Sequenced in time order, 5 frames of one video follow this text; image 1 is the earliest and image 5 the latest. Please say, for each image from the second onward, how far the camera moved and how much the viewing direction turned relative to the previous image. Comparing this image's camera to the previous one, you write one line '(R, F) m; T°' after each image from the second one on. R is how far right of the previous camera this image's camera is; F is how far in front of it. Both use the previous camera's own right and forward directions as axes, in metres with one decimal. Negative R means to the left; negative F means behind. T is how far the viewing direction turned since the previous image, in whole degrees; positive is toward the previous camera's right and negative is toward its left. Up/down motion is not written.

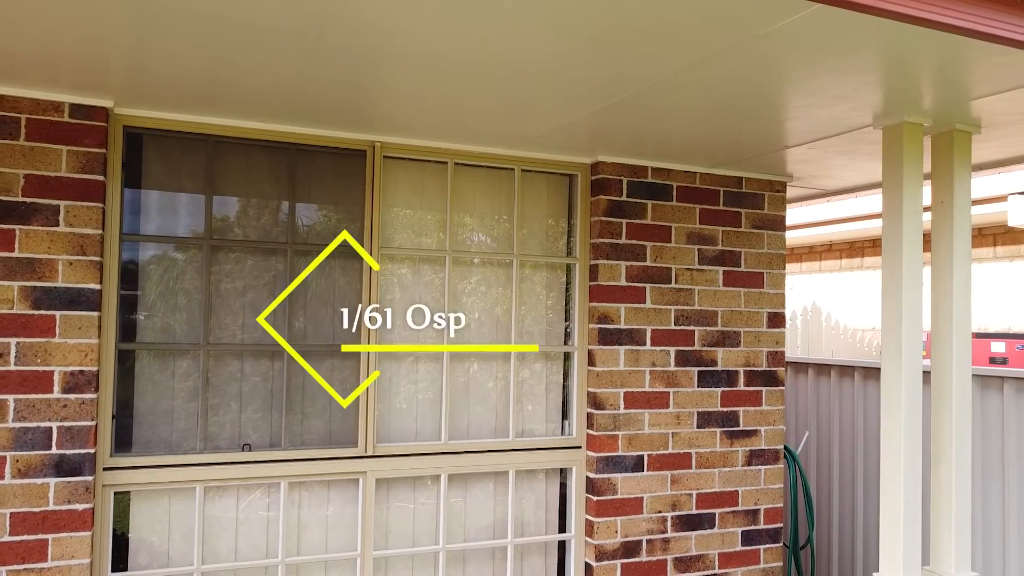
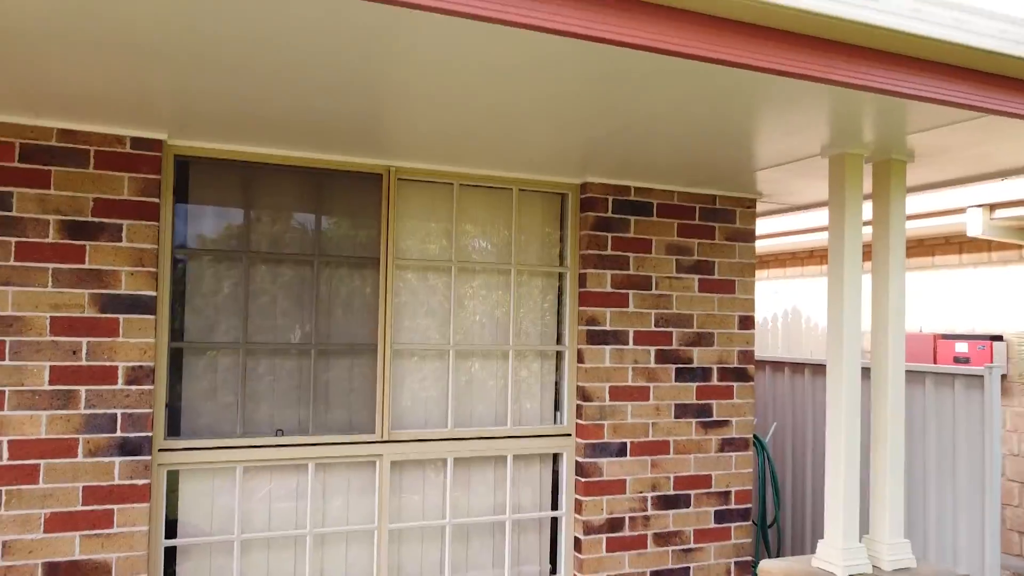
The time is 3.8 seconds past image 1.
(0.0, -0.4) m; 0°
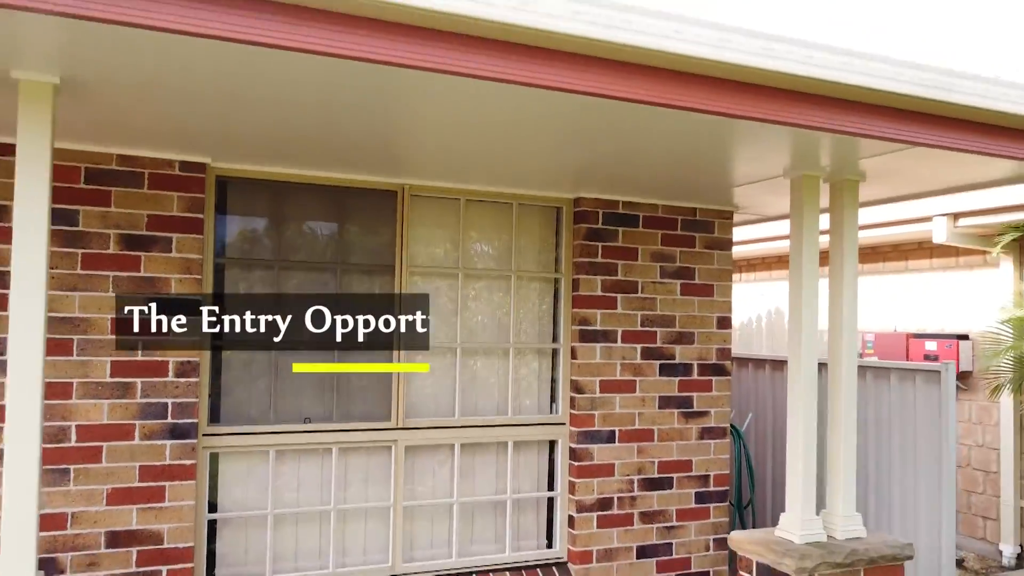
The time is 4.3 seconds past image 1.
(0.0, -0.4) m; 0°
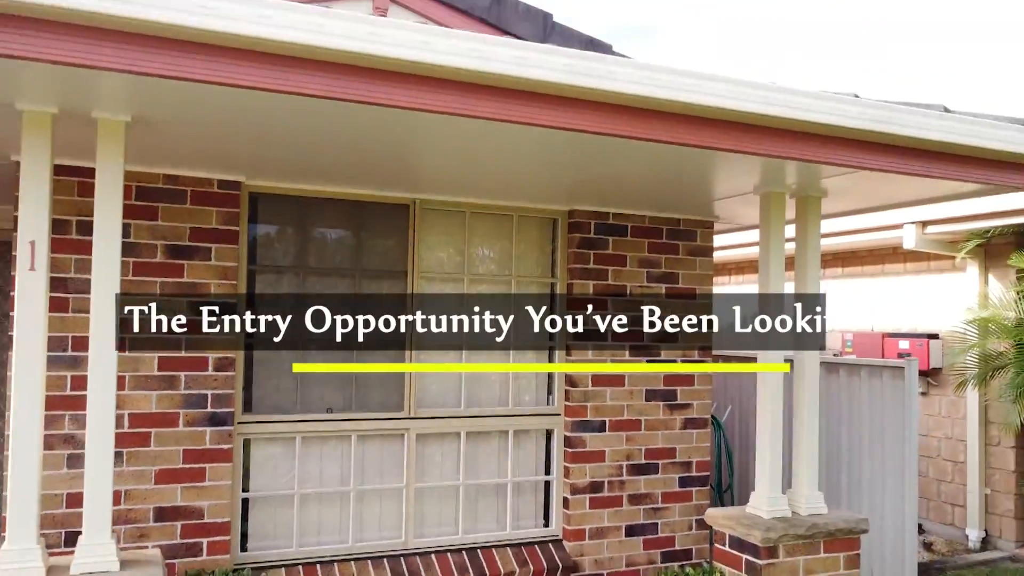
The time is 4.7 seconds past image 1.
(0.0, -0.4) m; 0°
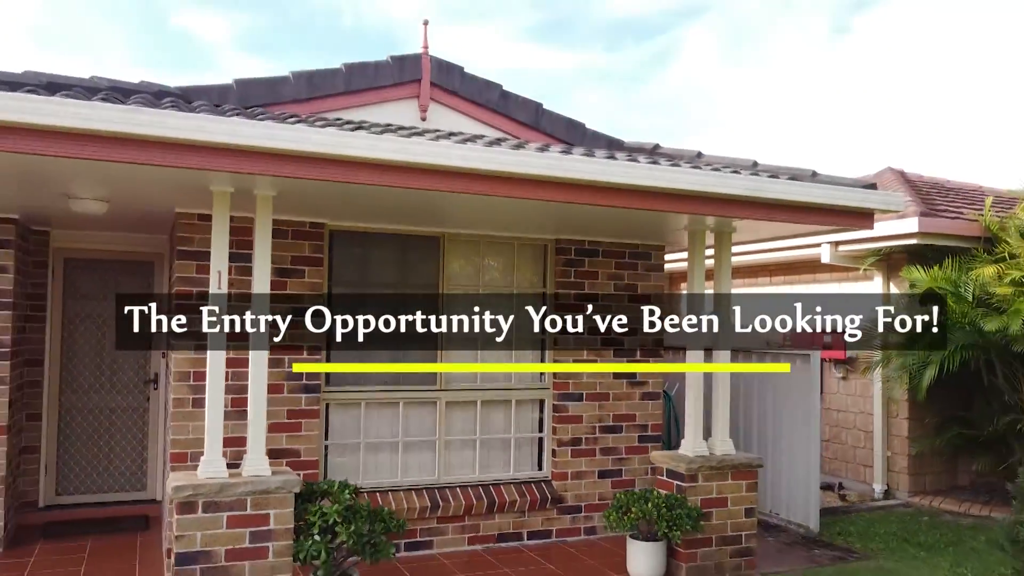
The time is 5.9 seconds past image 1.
(0.0, -1.5) m; 0°
